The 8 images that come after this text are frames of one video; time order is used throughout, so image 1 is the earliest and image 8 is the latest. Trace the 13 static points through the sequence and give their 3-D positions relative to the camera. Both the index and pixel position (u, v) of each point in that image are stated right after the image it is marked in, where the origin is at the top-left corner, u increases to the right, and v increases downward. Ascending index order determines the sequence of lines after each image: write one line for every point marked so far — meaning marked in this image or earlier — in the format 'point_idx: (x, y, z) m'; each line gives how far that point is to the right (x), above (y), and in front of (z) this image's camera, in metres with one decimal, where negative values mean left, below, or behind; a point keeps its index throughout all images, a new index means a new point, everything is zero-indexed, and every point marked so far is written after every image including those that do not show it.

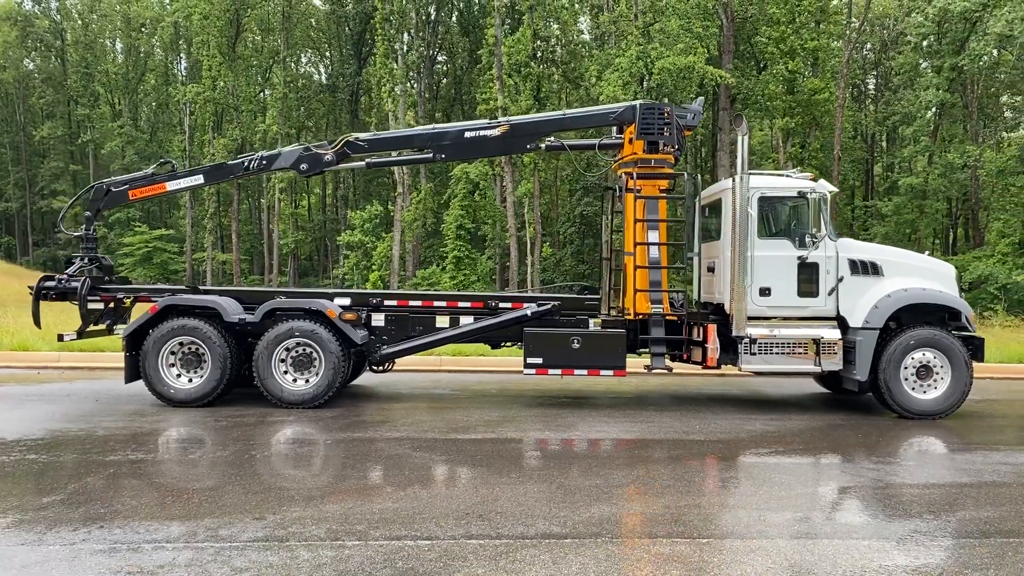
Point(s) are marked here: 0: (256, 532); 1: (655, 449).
0: (-1.3, -1.2, +4.3) m
1: (+1.3, -1.4, +7.5) m
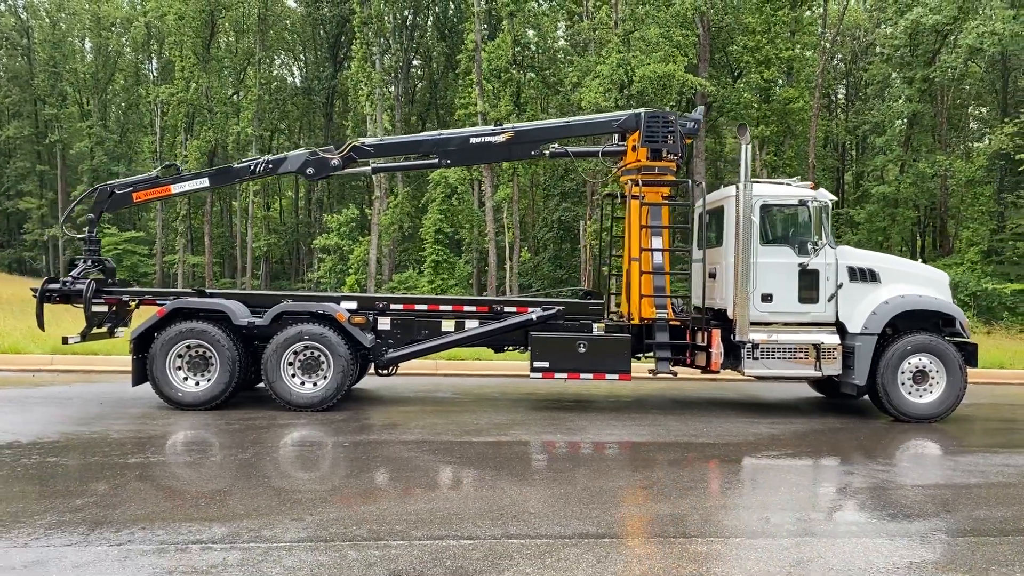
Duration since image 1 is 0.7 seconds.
0: (-1.1, -1.3, +4.4) m
1: (+1.4, -1.5, +7.6) m
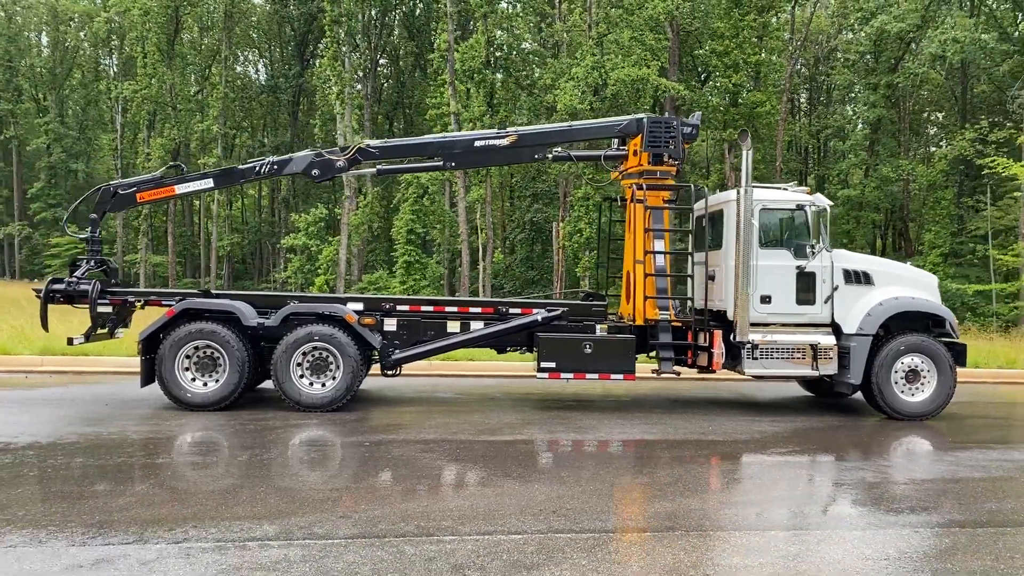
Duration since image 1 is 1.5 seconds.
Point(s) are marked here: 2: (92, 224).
0: (-0.8, -1.3, +4.4) m
1: (+1.5, -1.5, +7.8) m
2: (-4.4, +0.7, +8.9) m
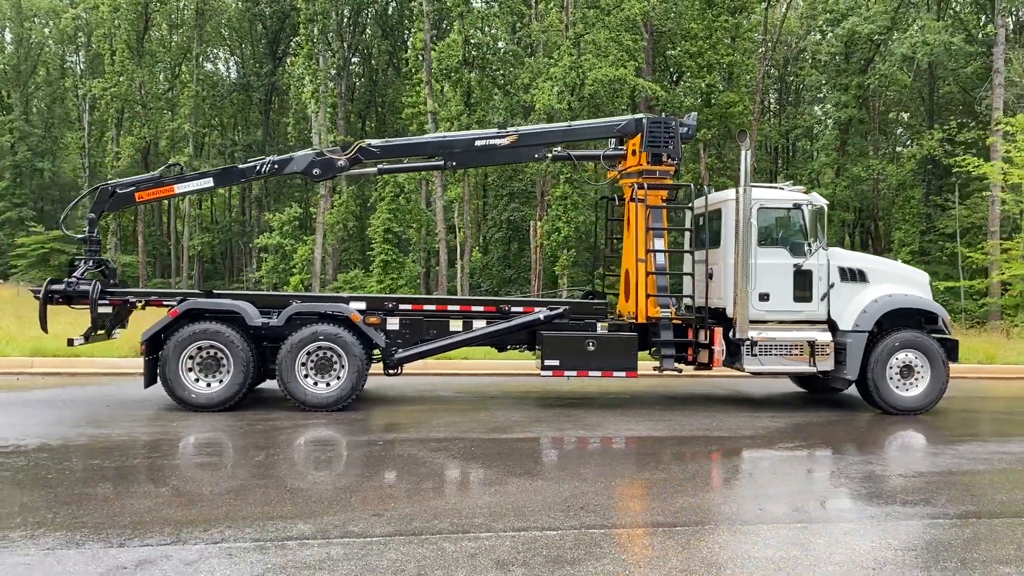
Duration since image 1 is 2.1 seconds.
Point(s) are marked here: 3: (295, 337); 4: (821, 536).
0: (-0.7, -1.3, +4.5) m
1: (+1.6, -1.5, +7.9) m
2: (-4.4, +0.7, +8.8) m
3: (-2.1, -0.5, +8.2) m
4: (+1.7, -1.4, +4.7) m
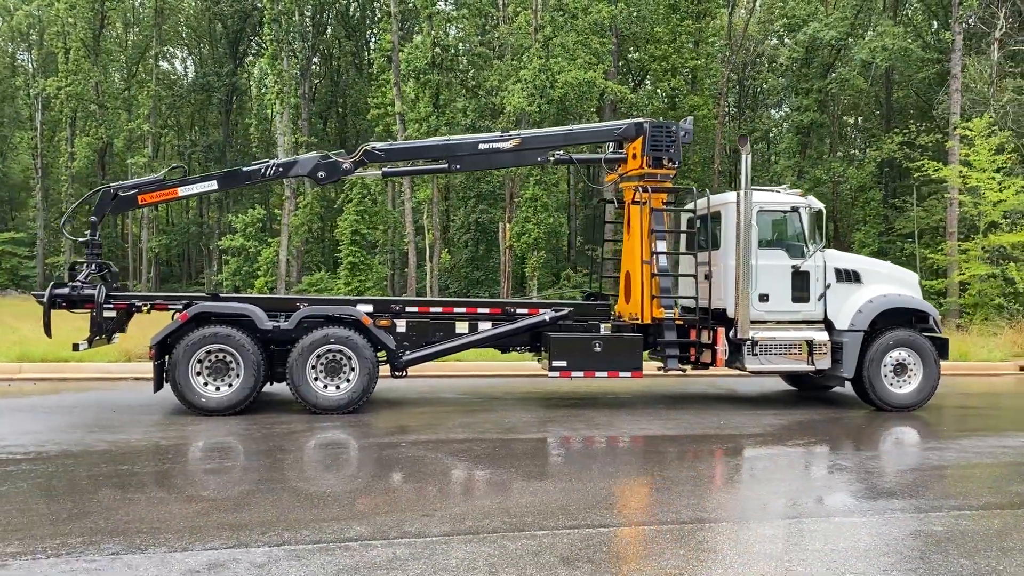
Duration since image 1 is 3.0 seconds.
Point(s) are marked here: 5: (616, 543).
0: (-0.4, -1.3, +4.5) m
1: (+1.7, -1.5, +8.1) m
2: (-4.3, +0.6, +8.7) m
3: (-2.0, -0.5, +8.2) m
4: (+2.0, -1.4, +4.8) m
5: (+0.5, -1.3, +4.4) m
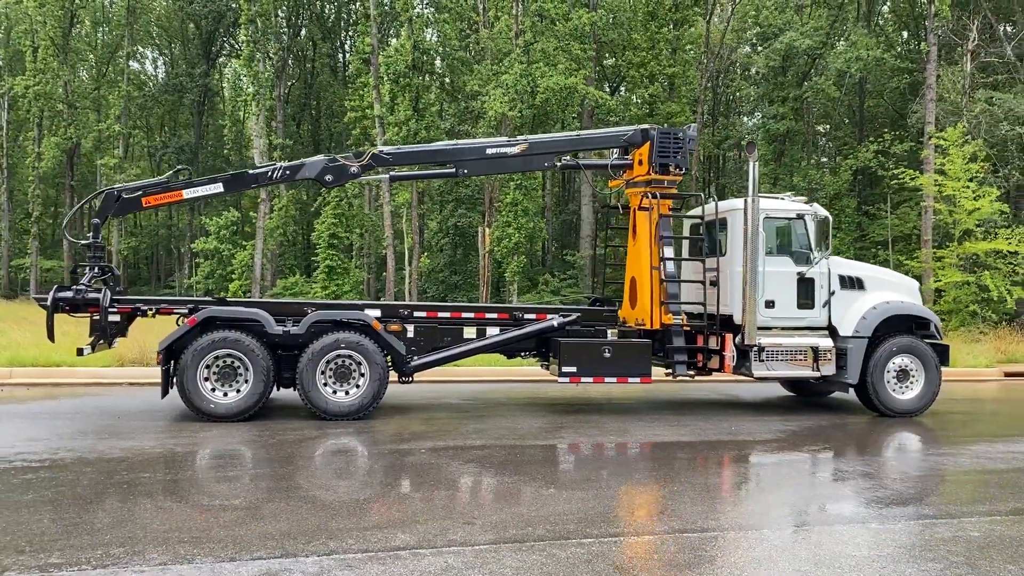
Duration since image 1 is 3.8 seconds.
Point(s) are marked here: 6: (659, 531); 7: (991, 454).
0: (-0.1, -1.3, +4.5) m
1: (+1.8, -1.6, +8.1) m
2: (-4.2, +0.6, +8.5) m
3: (-1.9, -0.5, +8.1) m
4: (+2.2, -1.4, +4.9) m
5: (+0.8, -1.3, +4.3) m
6: (+0.8, -1.4, +4.8) m
7: (+4.4, -1.5, +7.8) m
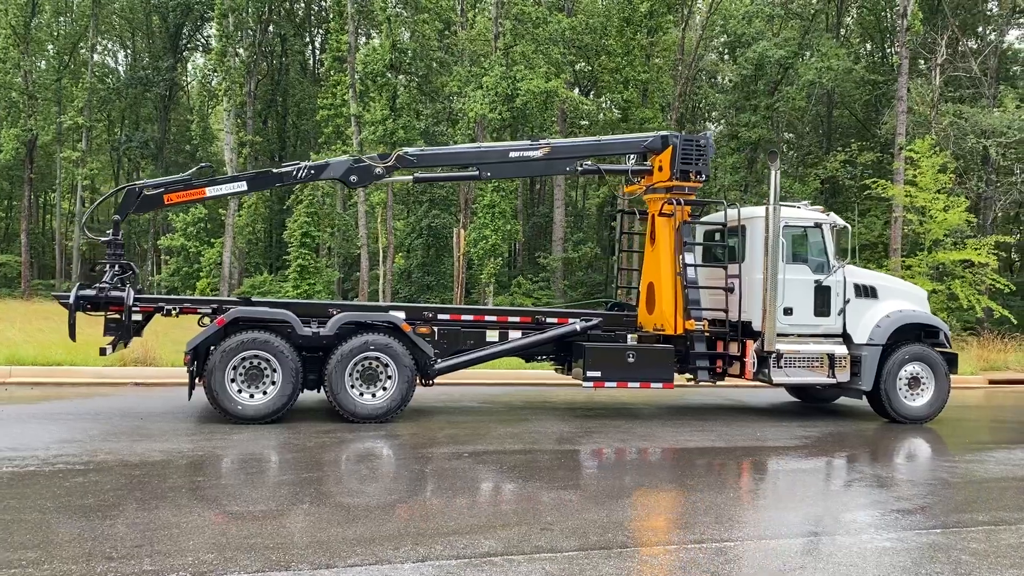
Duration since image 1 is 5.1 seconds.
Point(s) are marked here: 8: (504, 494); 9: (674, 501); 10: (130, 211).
0: (+0.3, -1.3, +4.5) m
1: (+2.1, -1.6, +8.2) m
2: (-3.9, +0.6, +8.3) m
3: (-1.6, -0.6, +8.0) m
4: (+2.6, -1.5, +5.0) m
5: (+1.2, -1.4, +4.4) m
6: (+1.3, -1.4, +4.9) m
7: (+4.7, -1.6, +8.0) m
8: (-0.1, -1.5, +6.0) m
9: (+1.1, -1.6, +6.2) m
10: (-3.9, +0.8, +8.5) m
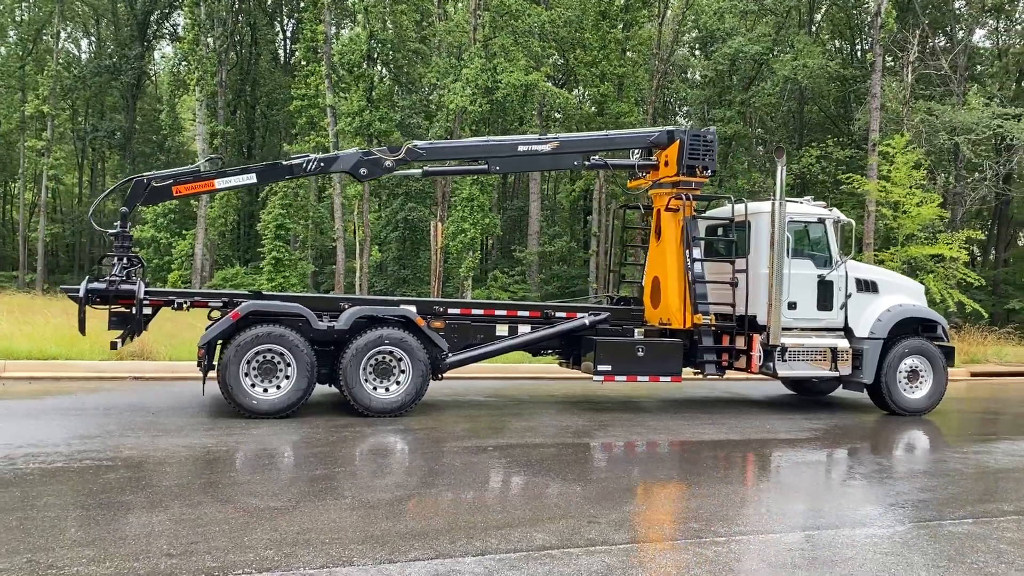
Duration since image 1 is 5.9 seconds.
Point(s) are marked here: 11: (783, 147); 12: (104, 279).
0: (+0.6, -1.3, +4.5) m
1: (+2.2, -1.6, +8.3) m
2: (-3.8, +0.7, +8.2) m
3: (-1.5, -0.5, +8.0) m
4: (+2.9, -1.5, +5.1) m
5: (+1.5, -1.4, +4.5) m
6: (+1.5, -1.4, +4.9) m
7: (+4.8, -1.6, +8.2) m
8: (+0.1, -1.4, +6.0) m
9: (+1.3, -1.5, +6.2) m
10: (-3.7, +0.8, +8.4) m
11: (+3.0, +1.6, +9.4) m
12: (-3.8, +0.1, +7.8) m
